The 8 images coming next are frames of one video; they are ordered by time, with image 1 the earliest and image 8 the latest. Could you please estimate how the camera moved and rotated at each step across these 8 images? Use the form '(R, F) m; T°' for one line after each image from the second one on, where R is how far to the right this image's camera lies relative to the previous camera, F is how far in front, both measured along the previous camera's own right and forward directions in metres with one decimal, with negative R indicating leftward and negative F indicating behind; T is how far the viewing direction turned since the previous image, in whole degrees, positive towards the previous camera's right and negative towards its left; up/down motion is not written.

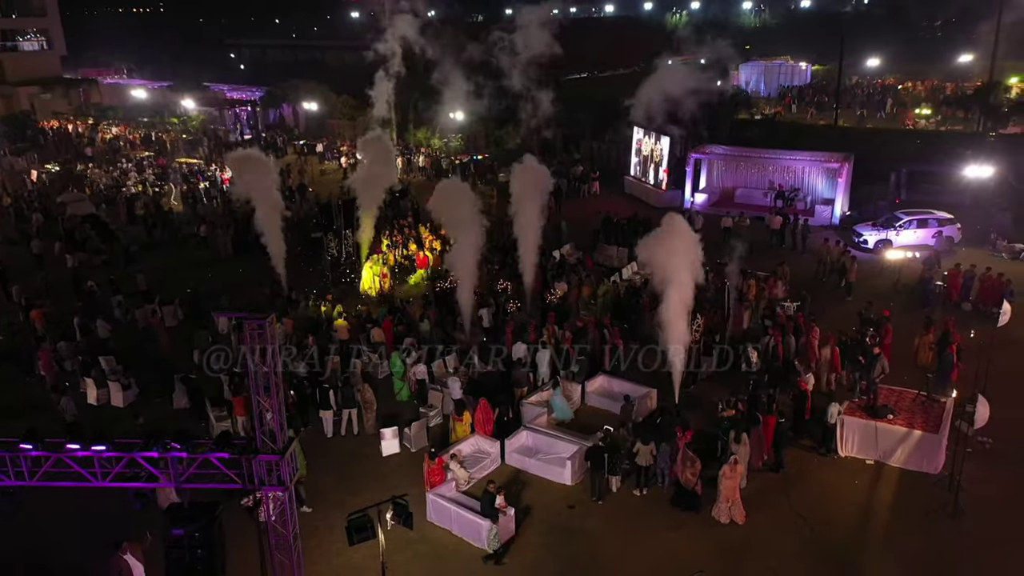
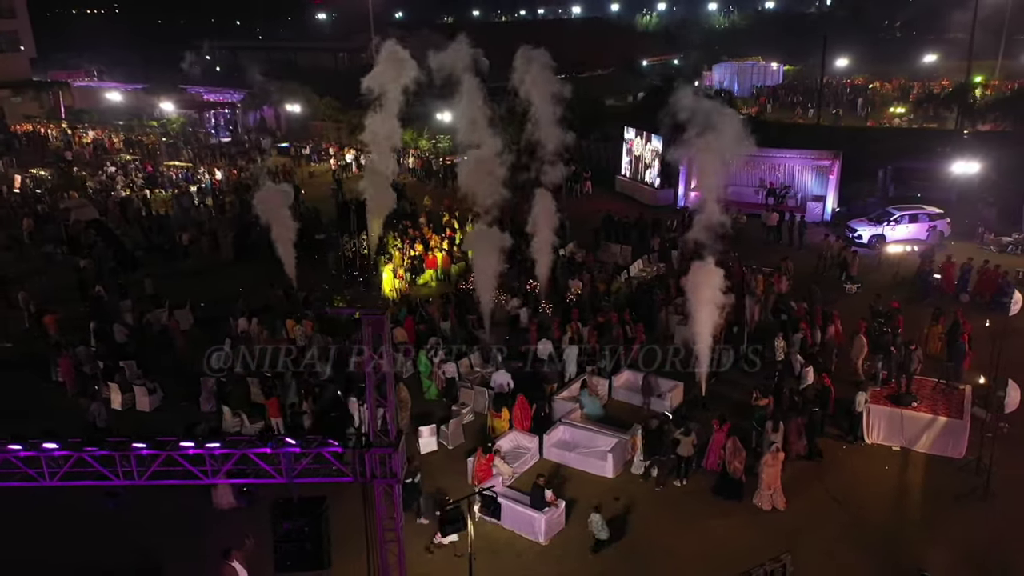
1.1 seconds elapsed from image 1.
(-1.0, -0.1) m; +2°
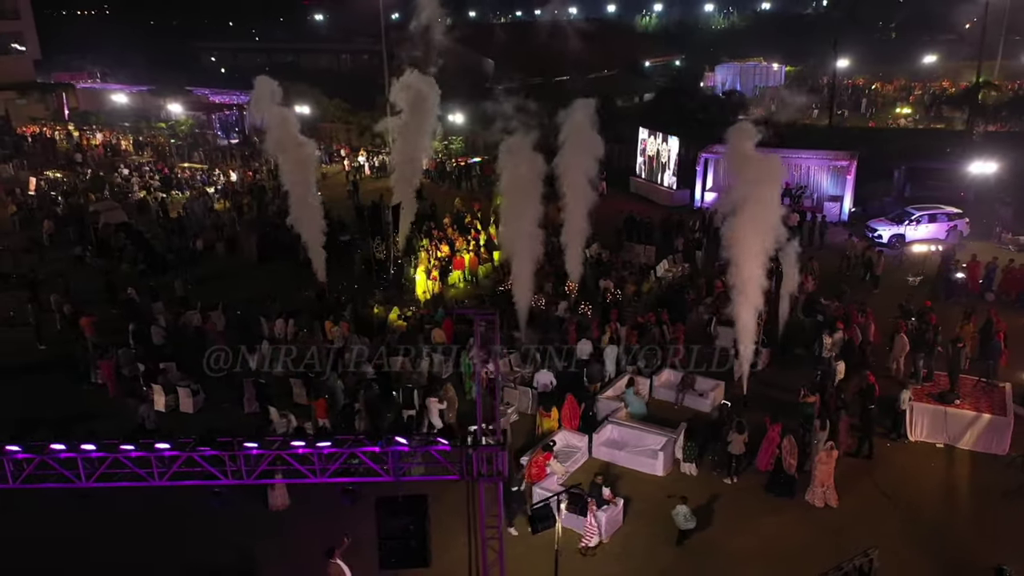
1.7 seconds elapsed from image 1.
(-0.8, -0.1) m; +1°
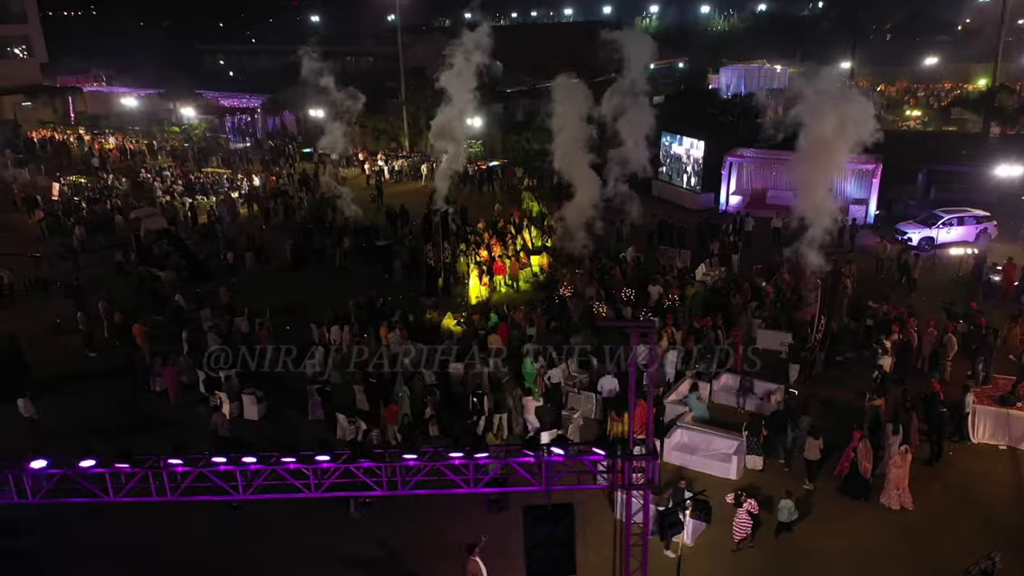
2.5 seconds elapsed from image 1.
(-1.2, -0.1) m; +1°
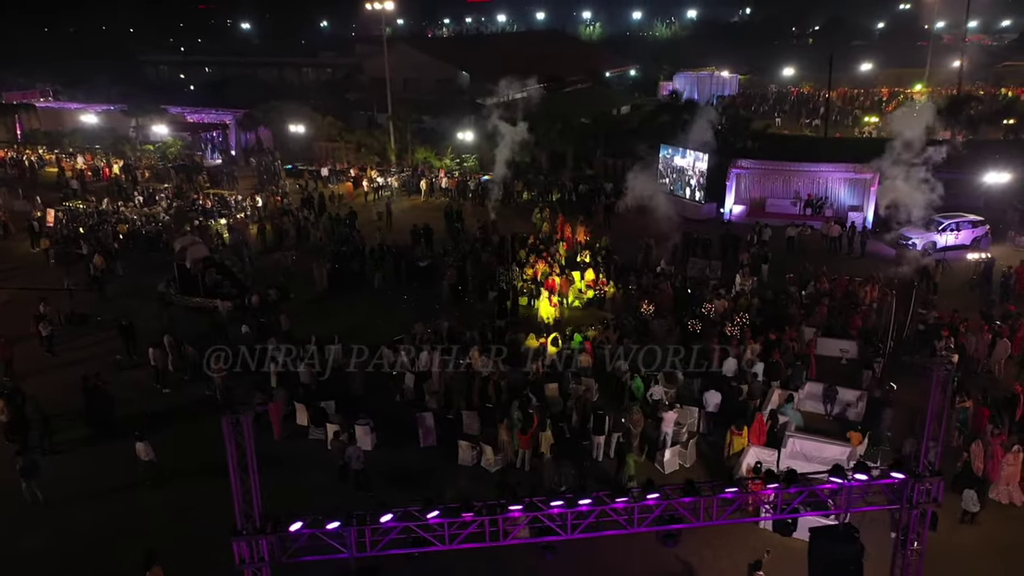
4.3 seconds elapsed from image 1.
(-3.0, -0.3) m; +5°
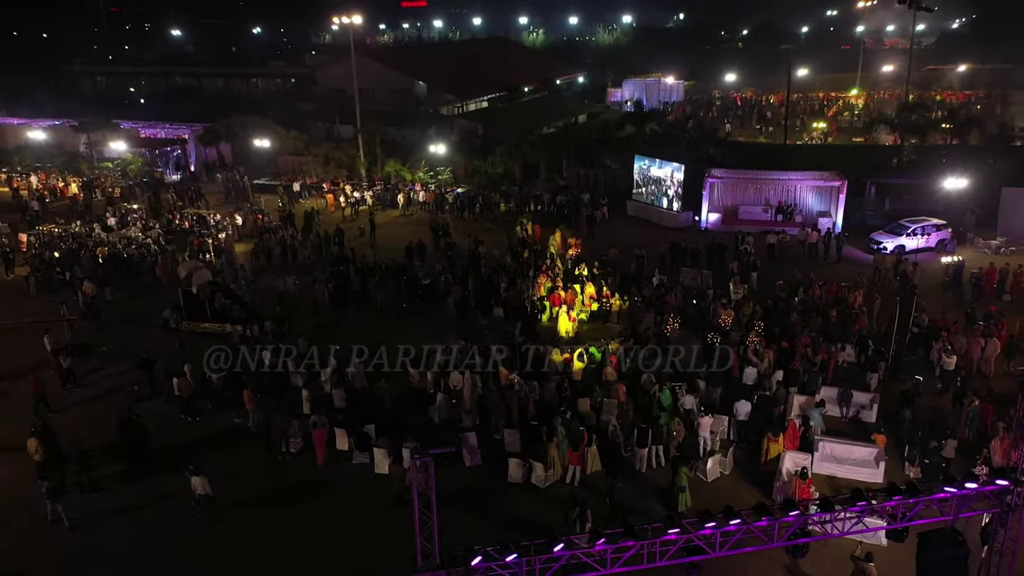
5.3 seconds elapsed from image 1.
(-1.8, -0.3) m; +5°
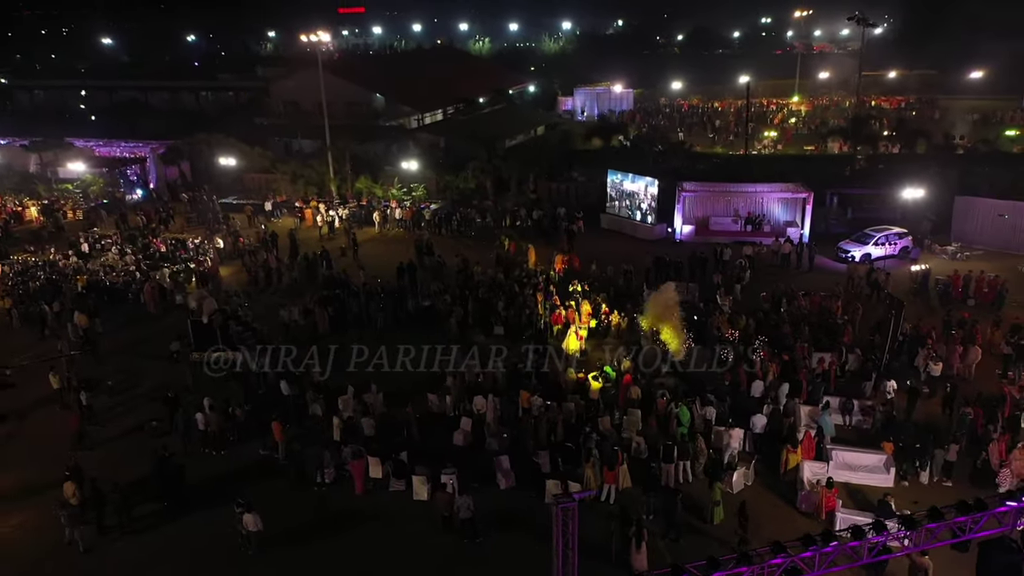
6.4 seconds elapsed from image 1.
(-1.6, -0.5) m; +4°
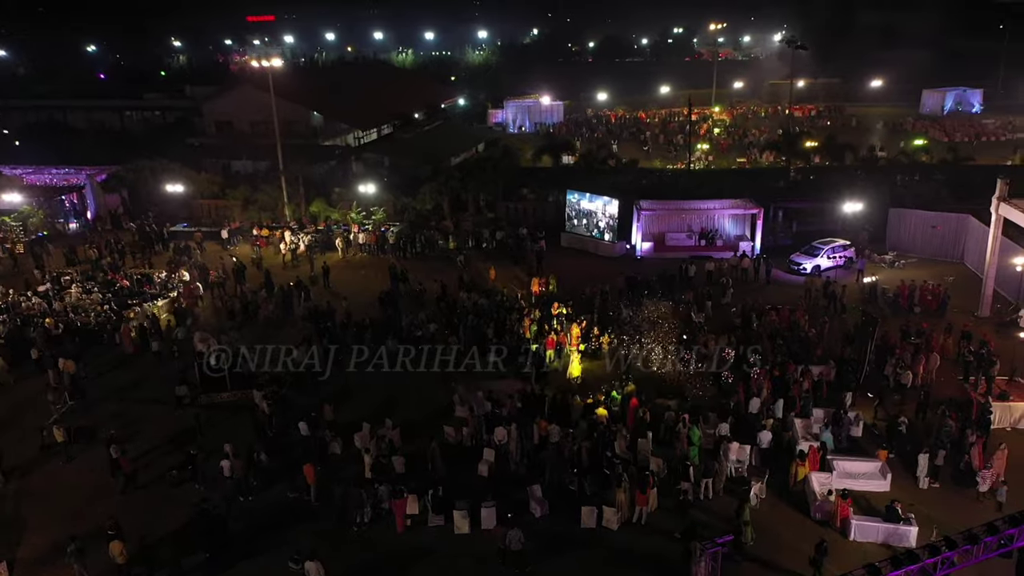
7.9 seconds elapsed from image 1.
(-2.1, -0.6) m; +6°
